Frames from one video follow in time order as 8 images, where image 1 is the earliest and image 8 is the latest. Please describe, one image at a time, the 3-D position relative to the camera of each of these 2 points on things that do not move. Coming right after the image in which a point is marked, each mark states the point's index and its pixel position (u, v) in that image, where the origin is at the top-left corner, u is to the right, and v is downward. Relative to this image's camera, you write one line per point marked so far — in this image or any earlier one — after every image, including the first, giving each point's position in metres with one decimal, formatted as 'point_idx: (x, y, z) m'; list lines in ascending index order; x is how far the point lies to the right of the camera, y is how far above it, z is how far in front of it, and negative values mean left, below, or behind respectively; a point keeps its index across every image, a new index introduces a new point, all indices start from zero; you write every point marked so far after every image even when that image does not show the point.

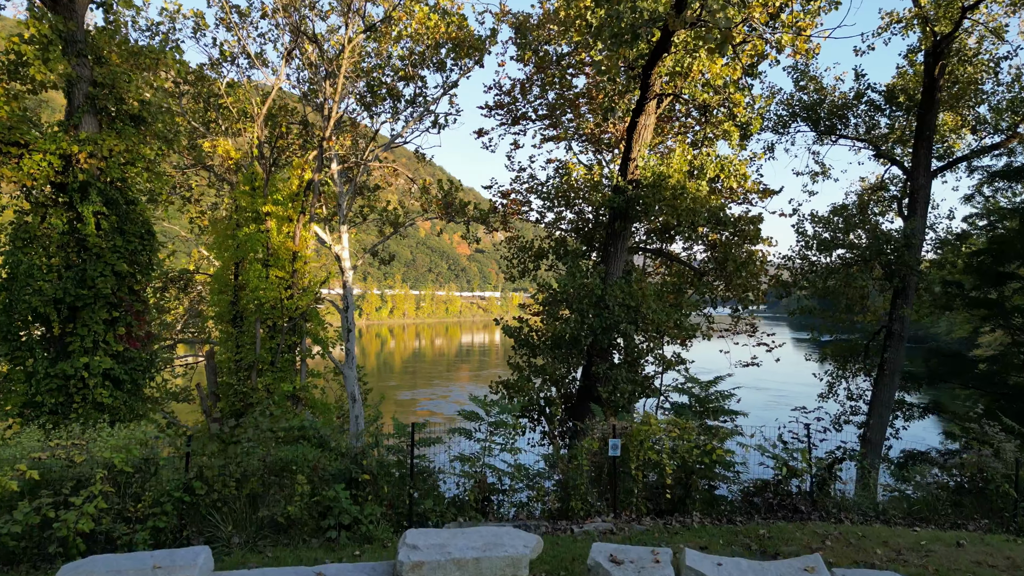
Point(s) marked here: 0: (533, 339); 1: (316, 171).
0: (+0.3, -0.7, +9.1) m
1: (-2.9, +1.7, +10.4) m
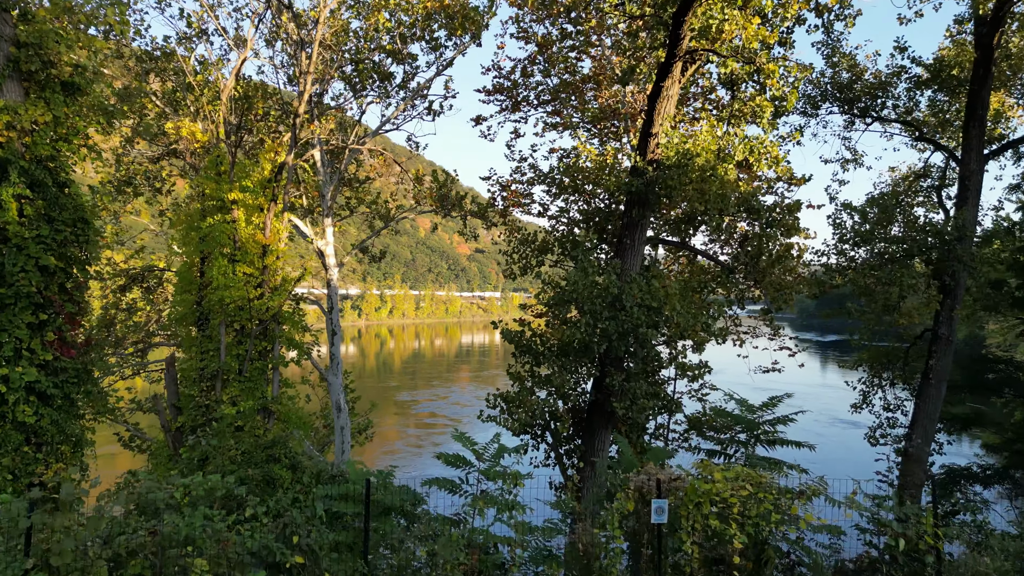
0: (+0.3, -0.6, +7.9) m
1: (-2.9, +1.8, +9.2) m
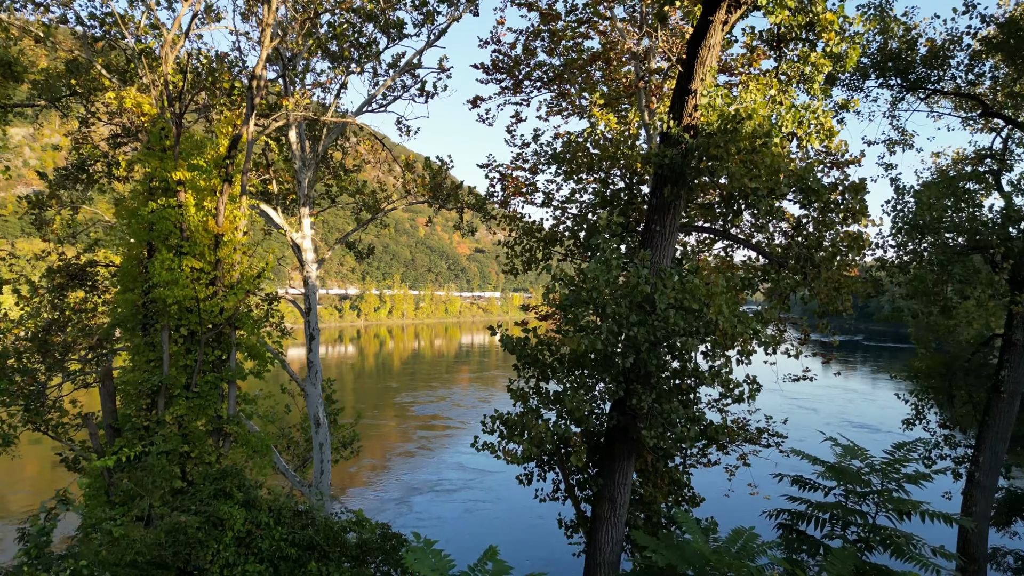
0: (+0.3, -0.6, +6.5) m
1: (-2.9, +1.8, +7.8) m
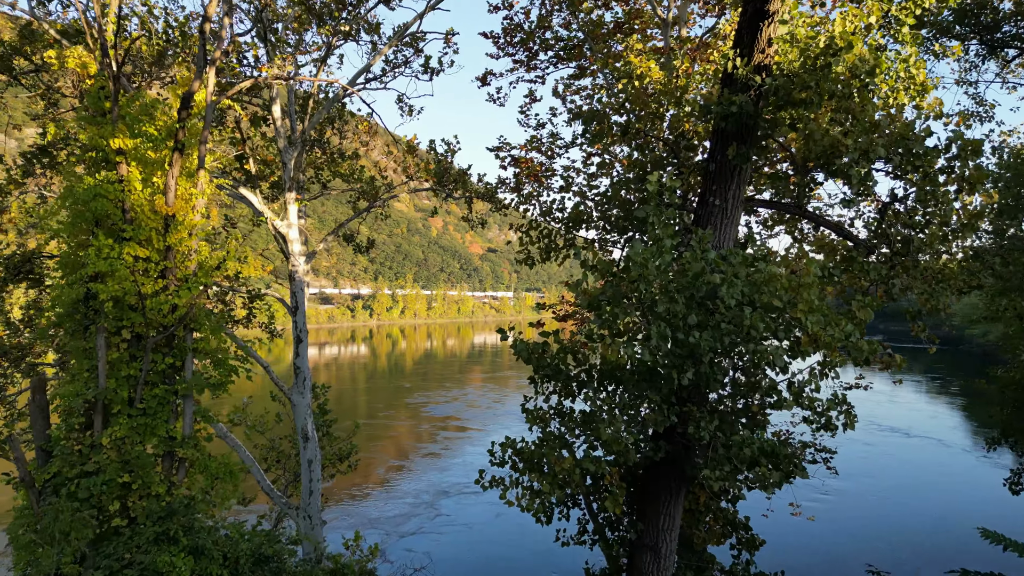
0: (+0.4, -0.6, +5.1) m
1: (-2.7, +1.8, +6.4) m
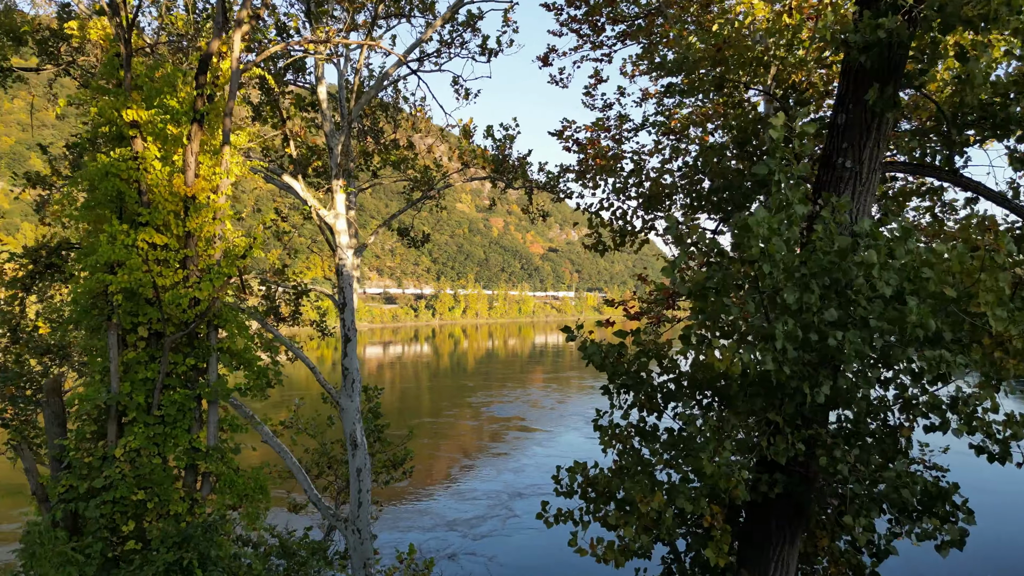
0: (+0.8, -0.5, +4.1) m
1: (-2.2, +1.9, +5.7) m
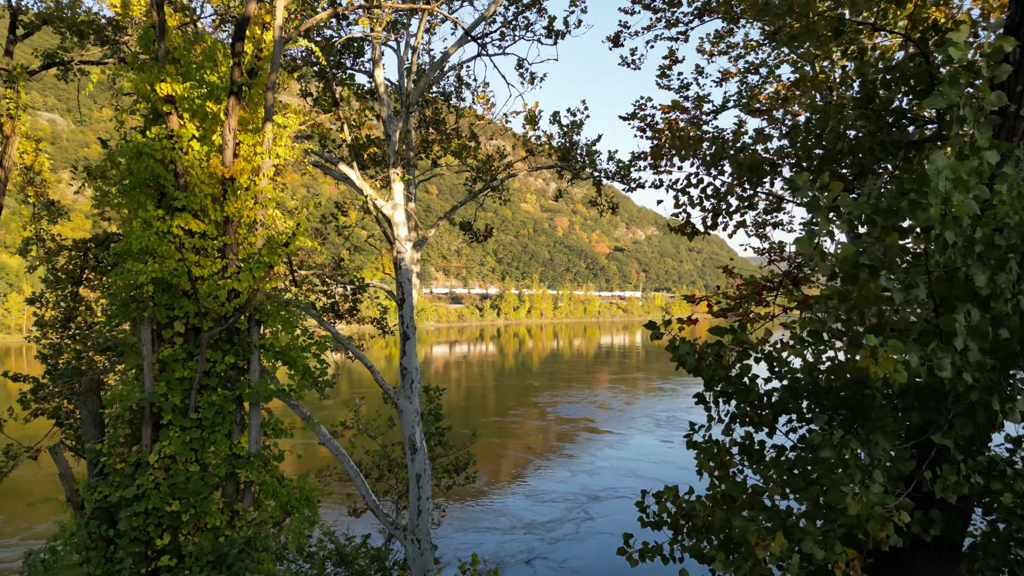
0: (+1.2, -0.4, +3.4) m
1: (-1.7, +2.0, +5.2) m
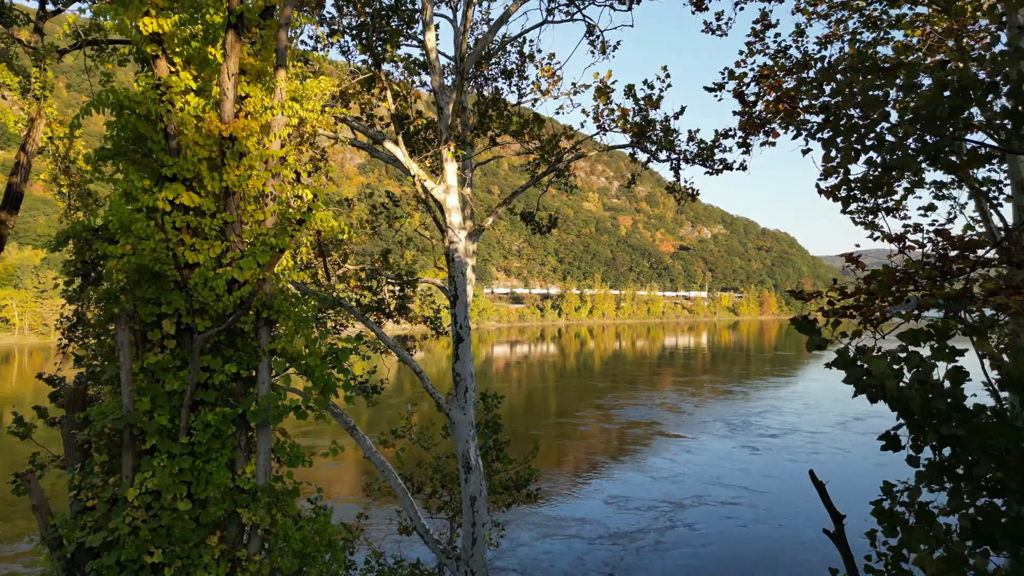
0: (+1.5, -0.4, +2.1) m
1: (-1.2, +2.0, +4.2) m
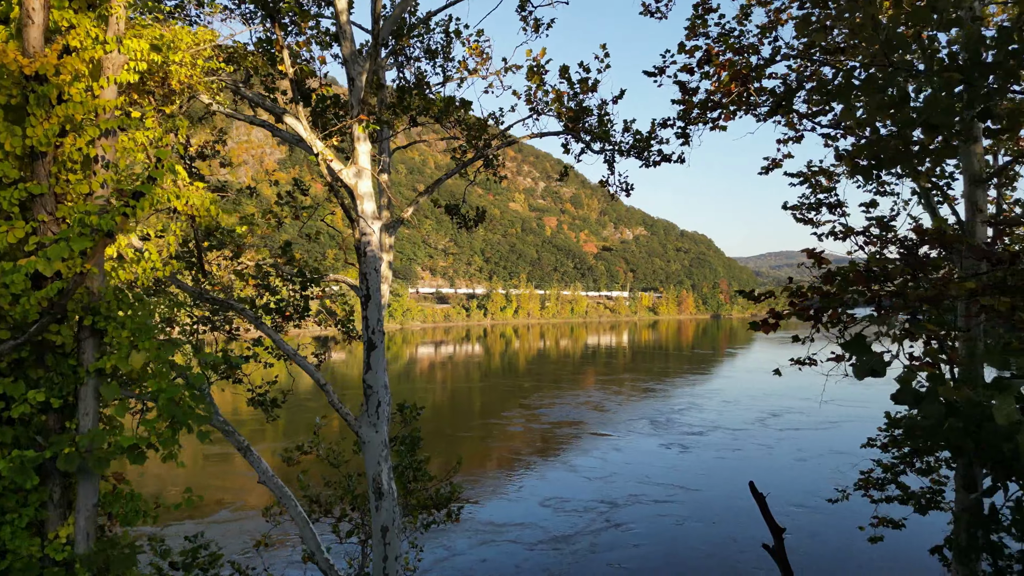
0: (+1.3, -0.4, +1.4) m
1: (-1.6, +2.0, +3.2) m
